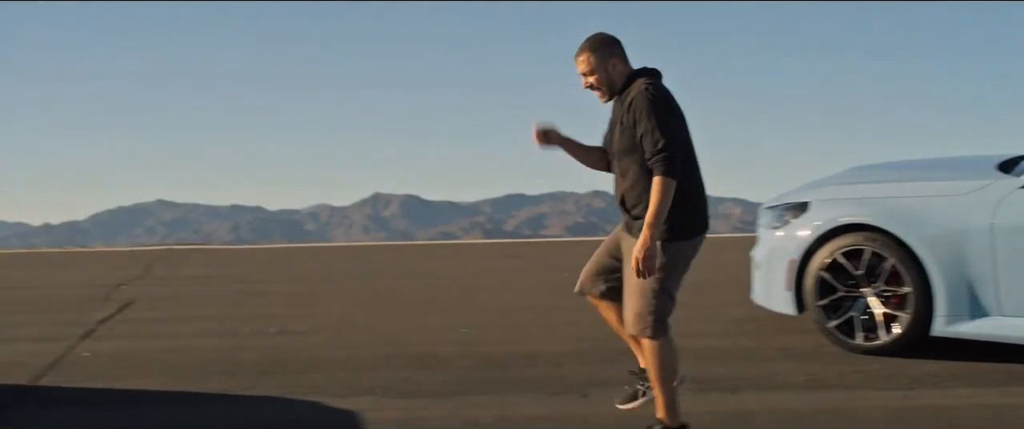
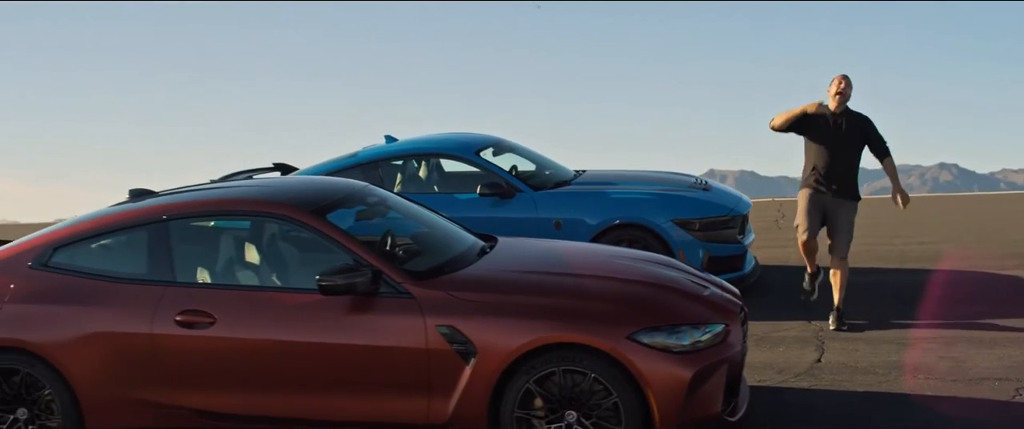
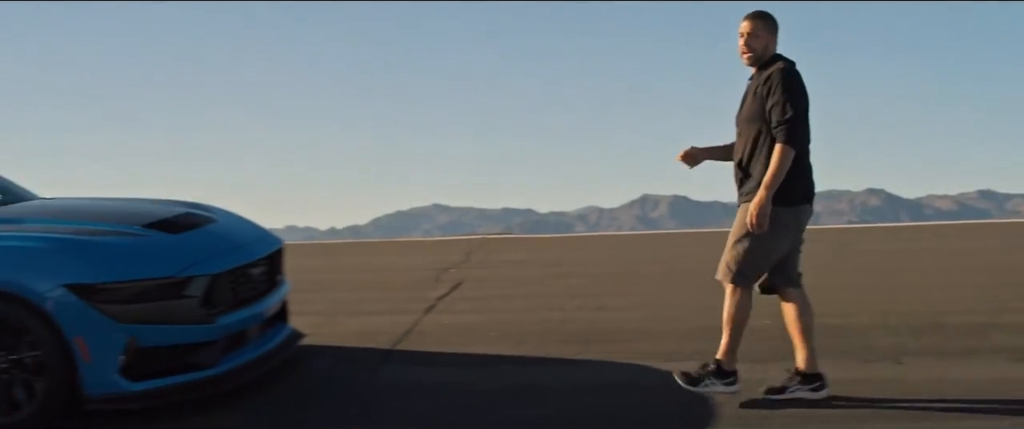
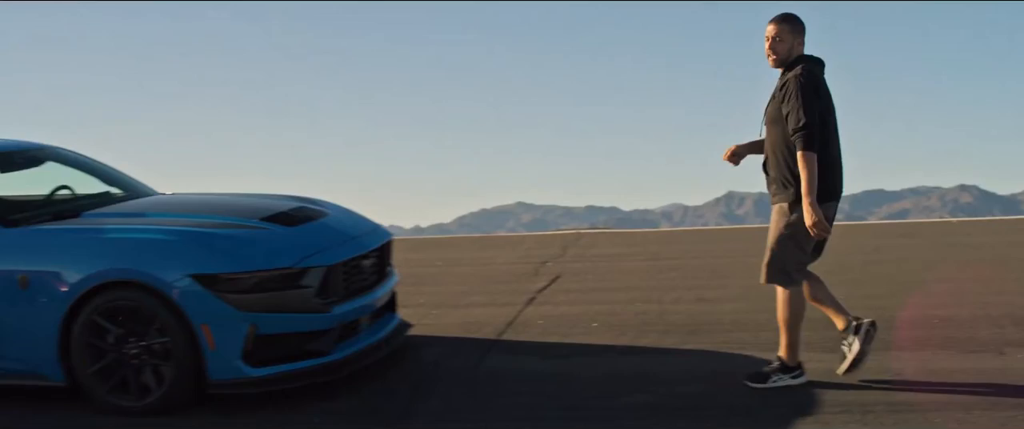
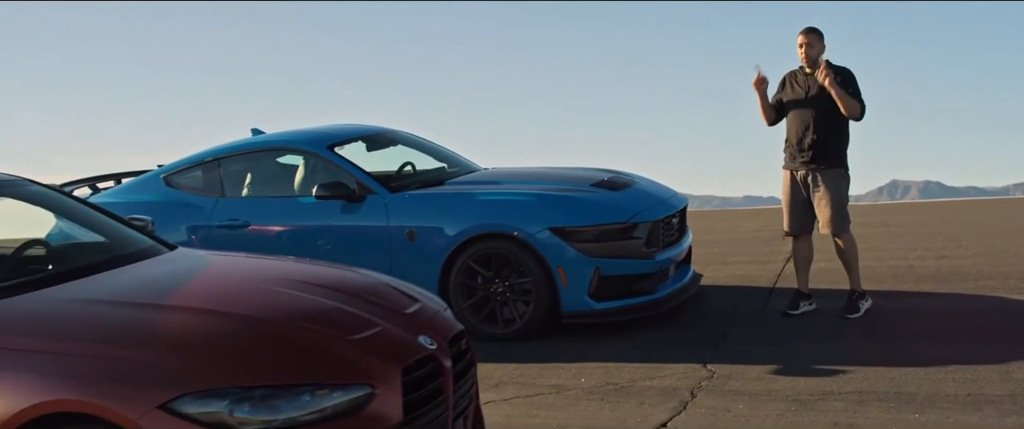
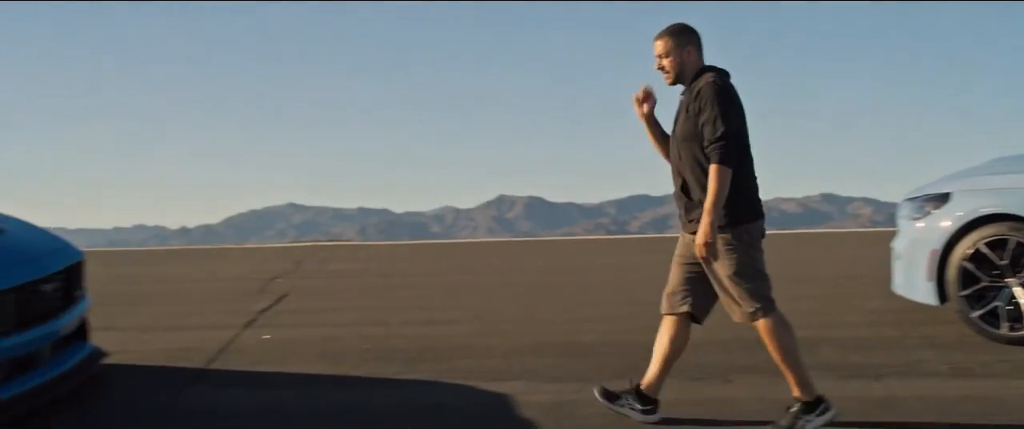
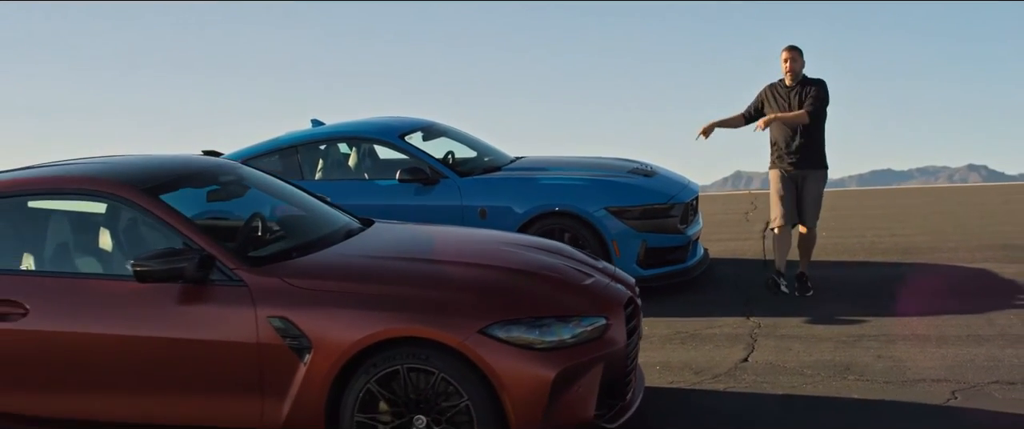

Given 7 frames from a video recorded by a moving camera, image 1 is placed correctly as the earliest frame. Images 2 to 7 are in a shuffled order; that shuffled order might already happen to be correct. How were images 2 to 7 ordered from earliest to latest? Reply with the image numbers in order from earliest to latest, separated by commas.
6, 3, 4, 5, 7, 2
